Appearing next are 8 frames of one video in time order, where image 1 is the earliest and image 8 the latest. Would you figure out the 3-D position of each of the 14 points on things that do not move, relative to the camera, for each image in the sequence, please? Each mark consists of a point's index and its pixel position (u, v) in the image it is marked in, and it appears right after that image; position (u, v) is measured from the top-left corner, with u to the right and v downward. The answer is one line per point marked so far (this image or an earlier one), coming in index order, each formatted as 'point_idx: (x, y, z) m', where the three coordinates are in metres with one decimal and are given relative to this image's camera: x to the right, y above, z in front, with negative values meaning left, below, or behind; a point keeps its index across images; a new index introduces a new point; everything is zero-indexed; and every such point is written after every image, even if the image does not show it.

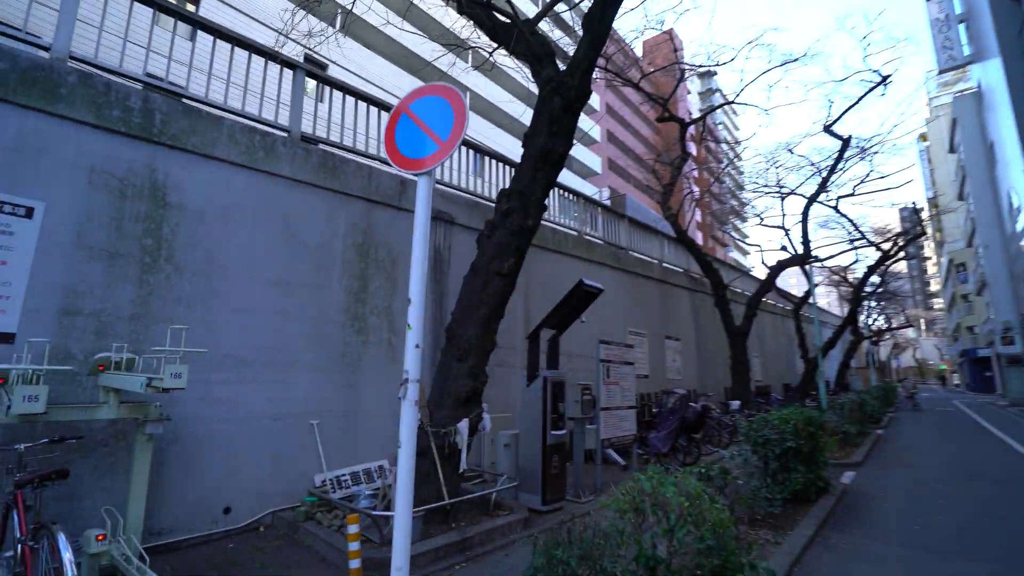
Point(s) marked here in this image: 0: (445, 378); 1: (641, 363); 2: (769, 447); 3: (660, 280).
0: (-0.8, -1.1, +6.2) m
1: (+3.5, -2.1, +13.6) m
2: (+3.5, -2.2, +6.7) m
3: (+4.7, +0.3, +15.5) m
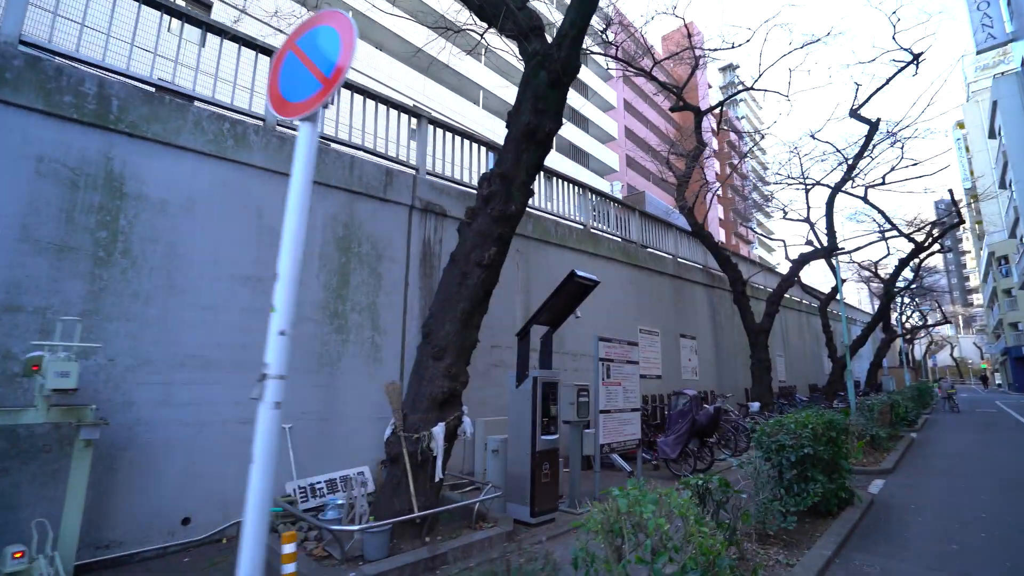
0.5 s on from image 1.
0: (-1.1, -1.0, +5.7) m
1: (+3.6, -1.9, +12.9) m
2: (+3.3, -2.0, +6.0) m
3: (+4.8, +0.4, +14.8) m
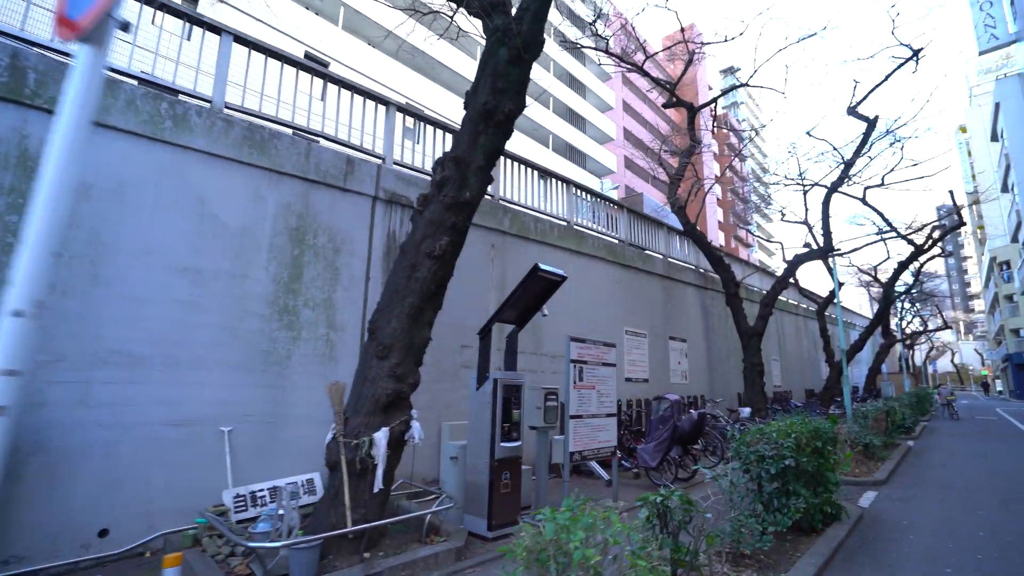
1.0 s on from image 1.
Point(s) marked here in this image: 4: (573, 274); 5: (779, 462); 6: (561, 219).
0: (-1.6, -1.0, +5.2) m
1: (+3.1, -1.9, +12.4) m
2: (+2.8, -2.0, +5.5) m
3: (+4.4, +0.4, +14.3) m
4: (+1.3, +0.3, +11.0) m
5: (+2.9, -1.9, +5.4) m
6: (+1.1, +1.6, +11.5) m
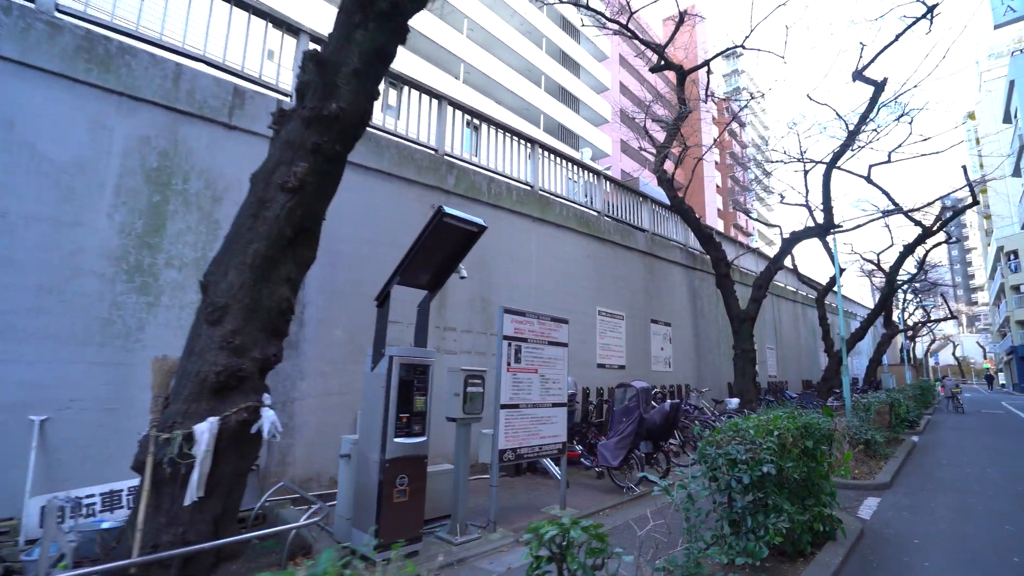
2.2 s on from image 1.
0: (-2.5, -0.5, +3.9) m
1: (+2.2, -1.4, +11.0) m
2: (+1.8, -1.6, +4.1) m
3: (+3.5, +0.9, +12.9) m
4: (+0.4, +0.8, +9.6) m
5: (+2.0, -1.5, +4.1) m
6: (+0.2, +2.1, +10.0) m
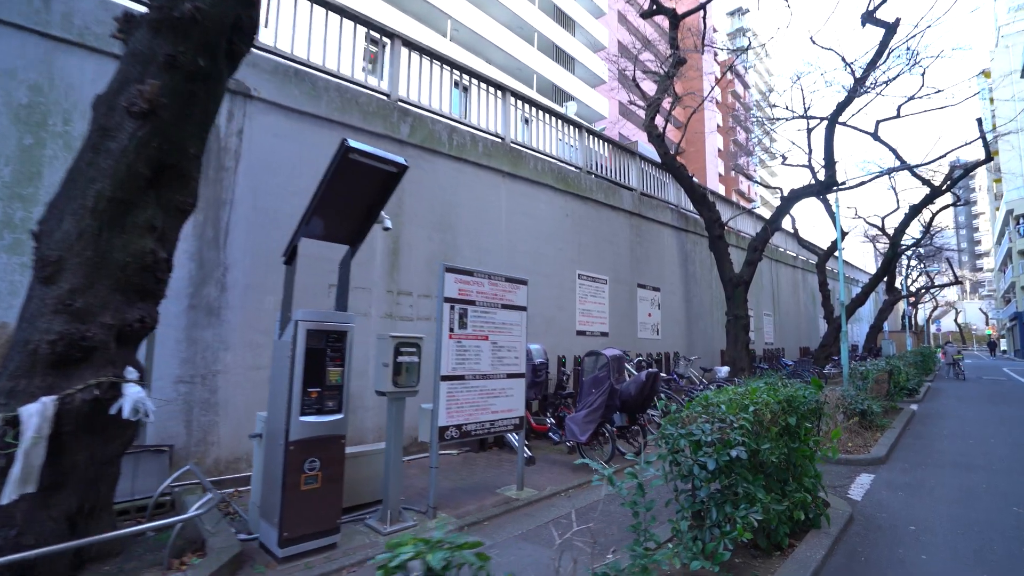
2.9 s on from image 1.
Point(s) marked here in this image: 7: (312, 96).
0: (-3.1, -0.2, +3.1) m
1: (+1.6, -0.6, +10.3) m
2: (+1.3, -1.2, +3.4) m
3: (+2.9, +1.8, +12.0) m
4: (-0.1, +1.5, +8.8) m
5: (+1.4, -1.1, +3.4) m
6: (-0.4, +2.8, +9.1) m
7: (-2.6, +2.5, +6.5) m
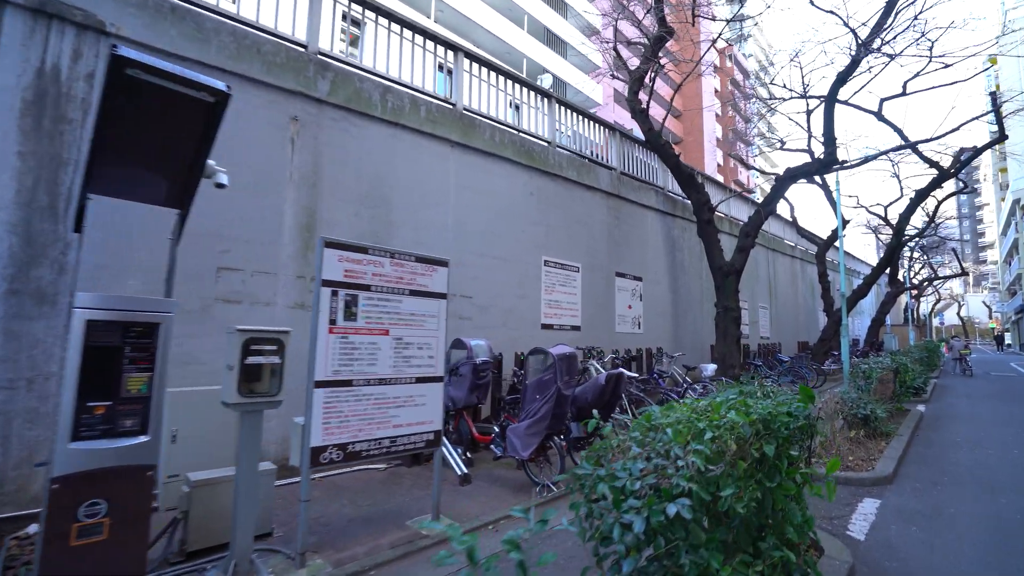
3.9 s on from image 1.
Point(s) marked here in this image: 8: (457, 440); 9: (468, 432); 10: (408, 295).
0: (-3.8, 0.0, +2.0) m
1: (+0.8, -0.4, +9.2) m
2: (+0.5, -1.0, +2.3) m
3: (+2.2, +2.1, +10.8) m
4: (-0.9, +1.7, +7.6) m
5: (+0.7, -1.0, +2.2) m
6: (-1.1, +3.1, +7.9) m
7: (-3.4, +2.7, +5.4) m
8: (-0.7, -1.9, +6.3) m
9: (-0.5, -1.8, +6.2) m
10: (-0.9, -0.1, +4.3) m
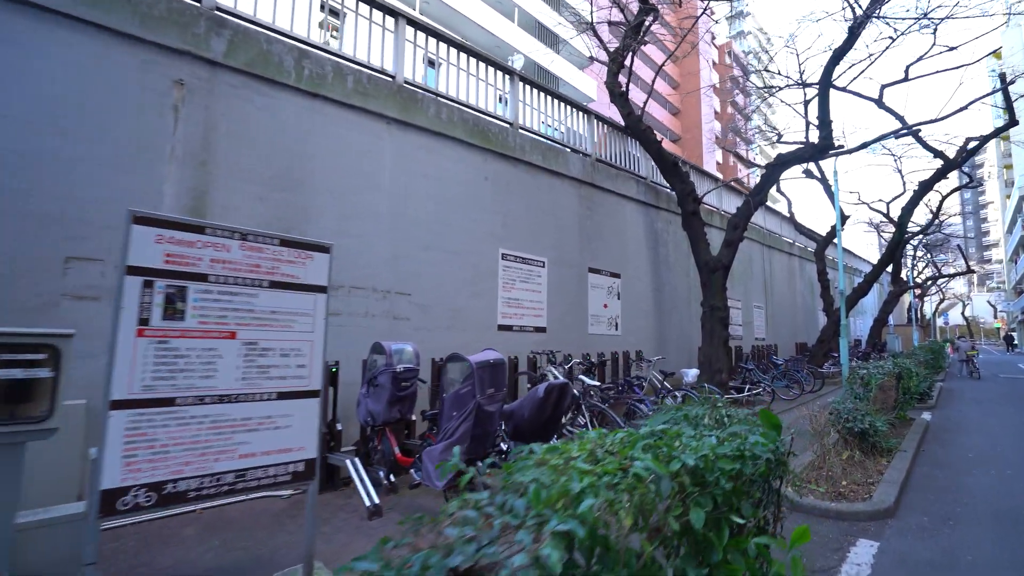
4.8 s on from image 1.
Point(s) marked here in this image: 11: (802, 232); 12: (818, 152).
0: (-4.6, 0.0, +1.0) m
1: (+0.1, -0.3, +8.2) m
2: (-0.3, -1.0, +1.3) m
3: (+1.4, +2.1, +9.9) m
4: (-1.7, +1.8, +6.7) m
5: (-0.1, -0.9, +1.3) m
6: (-1.9, +3.1, +7.0) m
7: (-4.2, +2.8, +4.4) m
8: (-1.4, -1.9, +5.4) m
9: (-1.3, -1.7, +5.2) m
10: (-1.7, 0.0, +3.4) m
11: (+11.7, +2.3, +20.1) m
12: (+6.7, +3.0, +10.9) m
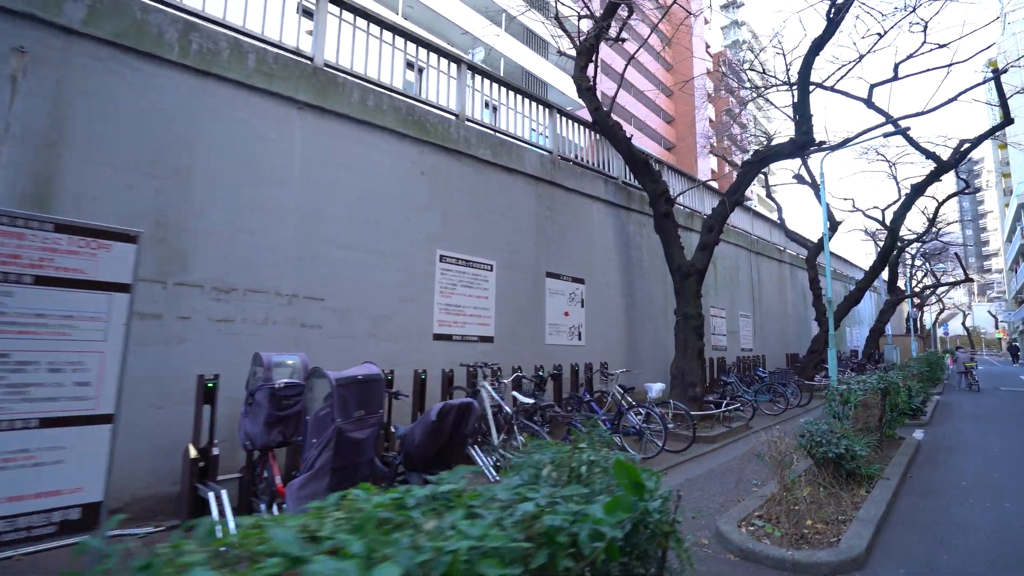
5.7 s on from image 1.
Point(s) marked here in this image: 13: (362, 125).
0: (-5.5, +0.1, +0.3) m
1: (-0.8, -0.4, +7.4) m
2: (-1.1, -0.9, +0.5) m
3: (+0.5, +2.0, +9.1) m
4: (-2.5, +1.7, +5.9) m
5: (-1.0, -0.8, +0.5) m
6: (-2.7, +3.1, +6.3) m
7: (-5.0, +2.8, +3.7) m
8: (-2.3, -1.9, +4.5) m
9: (-2.2, -1.7, +4.4) m
10: (-2.6, 0.0, +2.6) m
11: (+10.8, +2.0, +19.3) m
12: (+5.9, +2.9, +10.2) m
13: (-2.0, +2.2, +6.6) m
